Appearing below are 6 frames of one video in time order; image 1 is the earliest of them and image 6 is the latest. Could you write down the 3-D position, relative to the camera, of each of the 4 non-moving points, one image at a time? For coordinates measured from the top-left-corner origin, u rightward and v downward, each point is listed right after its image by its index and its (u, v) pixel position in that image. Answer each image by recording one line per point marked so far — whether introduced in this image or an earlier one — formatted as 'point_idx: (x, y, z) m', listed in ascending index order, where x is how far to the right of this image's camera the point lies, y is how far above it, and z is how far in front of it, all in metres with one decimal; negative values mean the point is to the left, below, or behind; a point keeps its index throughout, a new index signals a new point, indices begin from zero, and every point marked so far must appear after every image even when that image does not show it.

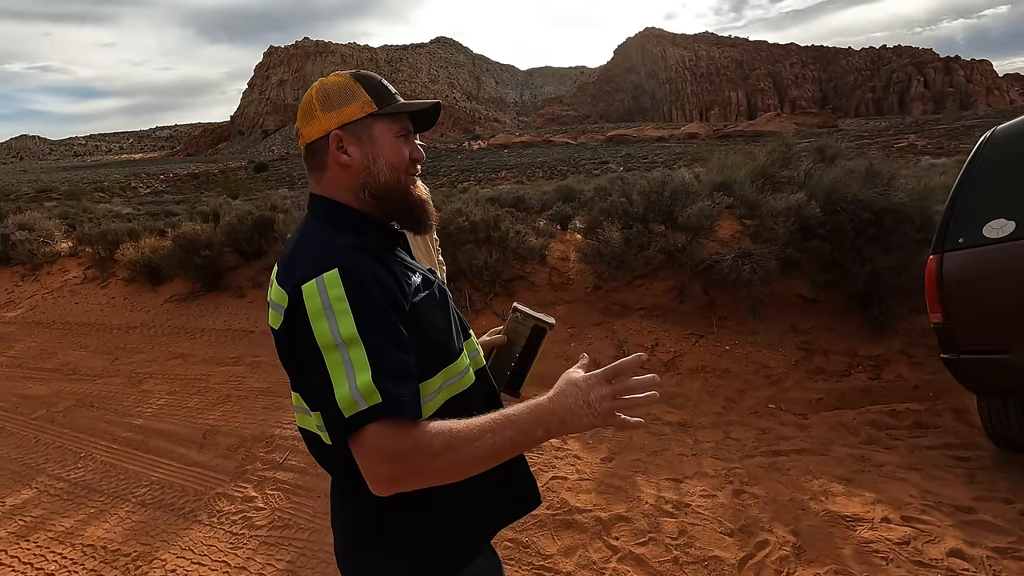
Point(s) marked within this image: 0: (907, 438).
0: (+2.4, -0.9, +3.8) m
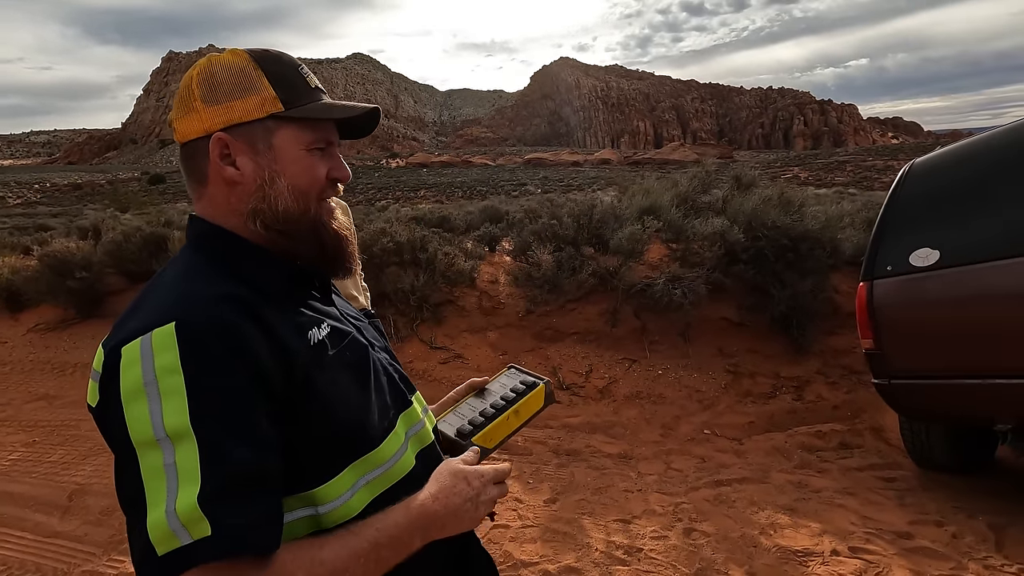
0: (+2.0, -1.1, +3.8) m
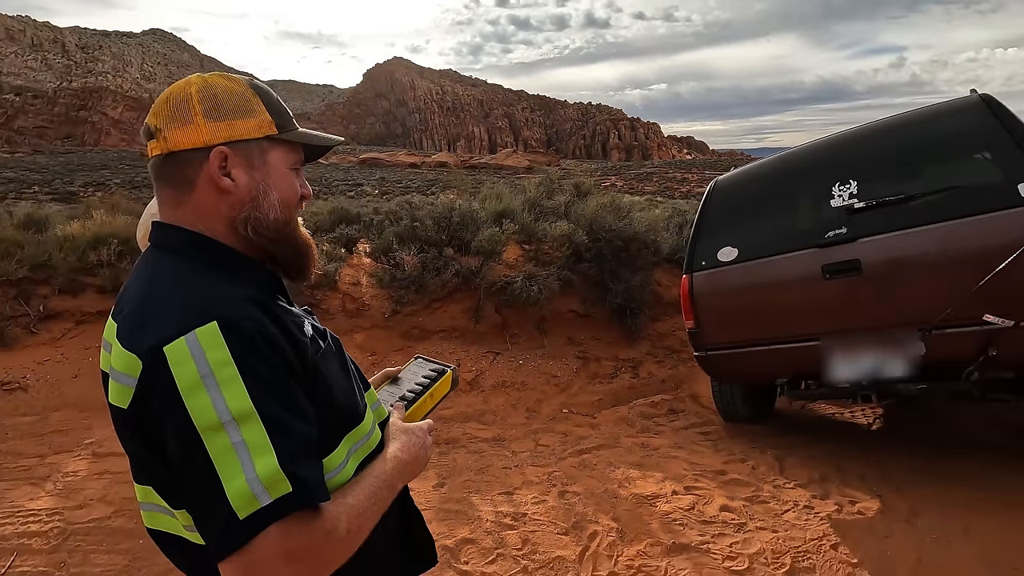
0: (+1.2, -1.0, +4.6) m
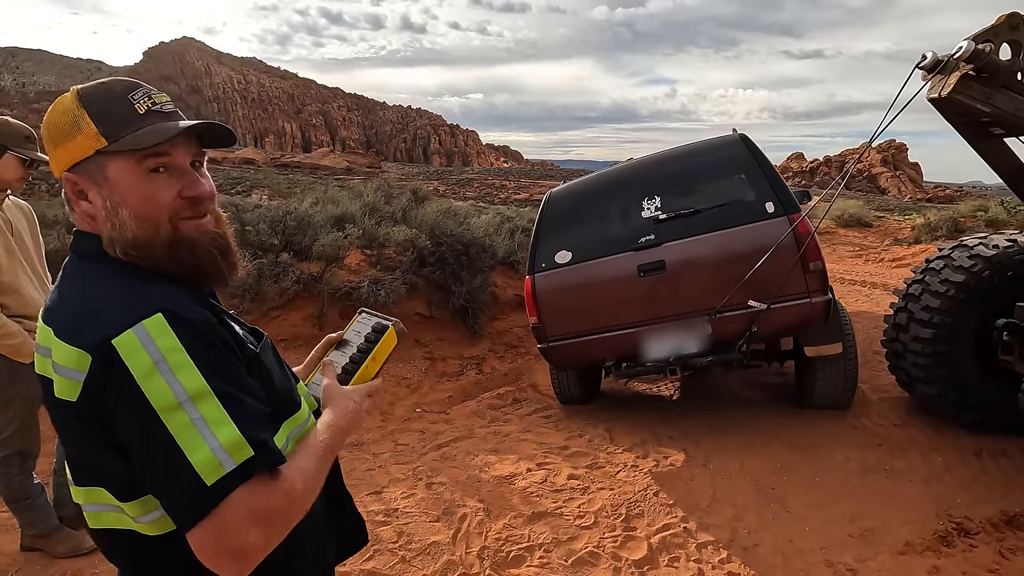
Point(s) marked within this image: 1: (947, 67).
0: (0.0, -1.0, +5.0) m
1: (+1.8, +0.9, +2.5) m
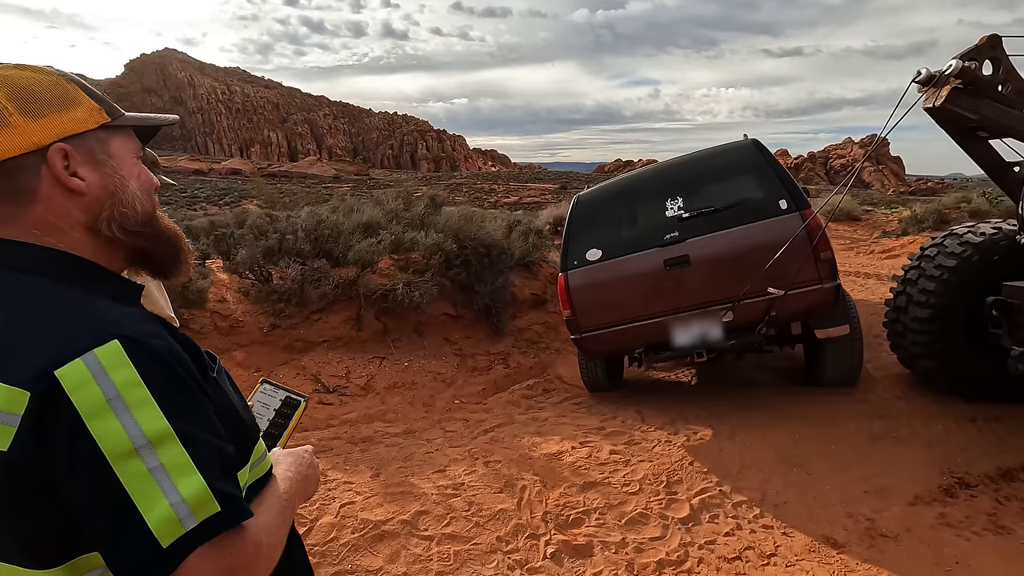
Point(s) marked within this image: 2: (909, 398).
0: (+0.3, -1.0, +5.4) m
1: (+2.1, +1.0, +2.9) m
2: (+3.0, -0.8, +4.5) m
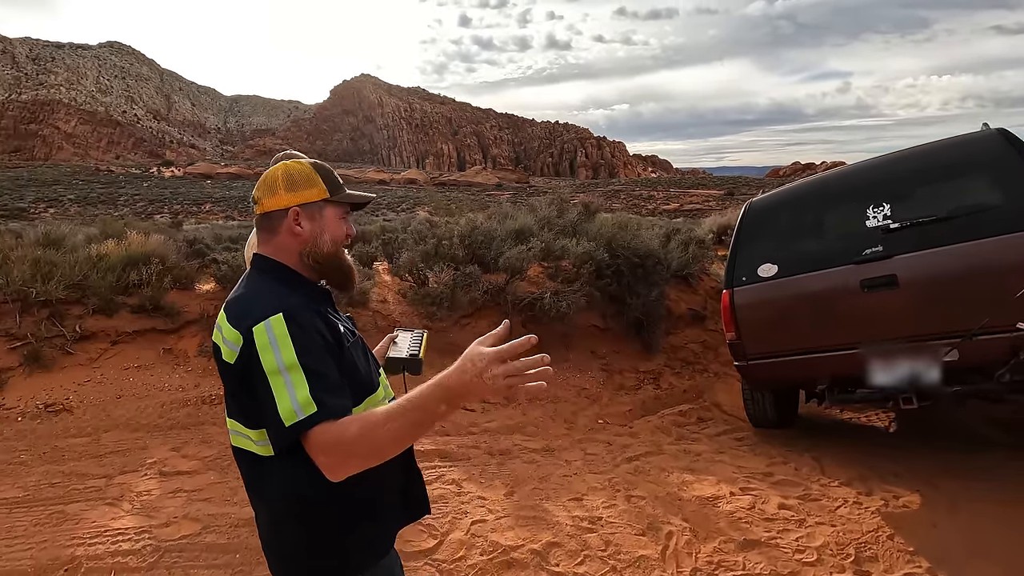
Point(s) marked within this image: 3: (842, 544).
0: (+1.5, -1.1, +4.8) m
1: (+2.7, +0.8, +1.9) m
2: (+3.9, -1.1, +3.3) m
3: (+1.6, -1.3, +3.0) m
